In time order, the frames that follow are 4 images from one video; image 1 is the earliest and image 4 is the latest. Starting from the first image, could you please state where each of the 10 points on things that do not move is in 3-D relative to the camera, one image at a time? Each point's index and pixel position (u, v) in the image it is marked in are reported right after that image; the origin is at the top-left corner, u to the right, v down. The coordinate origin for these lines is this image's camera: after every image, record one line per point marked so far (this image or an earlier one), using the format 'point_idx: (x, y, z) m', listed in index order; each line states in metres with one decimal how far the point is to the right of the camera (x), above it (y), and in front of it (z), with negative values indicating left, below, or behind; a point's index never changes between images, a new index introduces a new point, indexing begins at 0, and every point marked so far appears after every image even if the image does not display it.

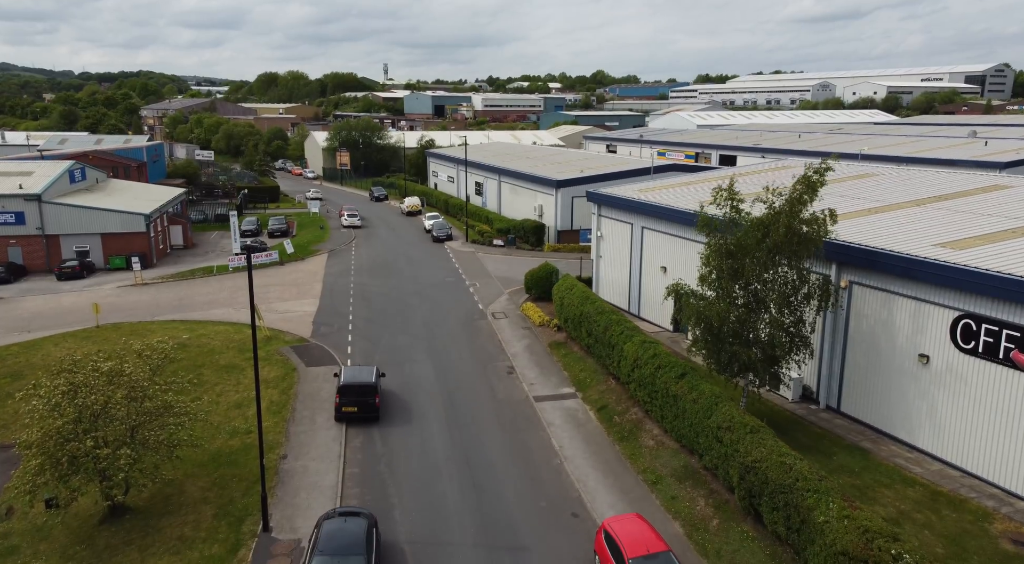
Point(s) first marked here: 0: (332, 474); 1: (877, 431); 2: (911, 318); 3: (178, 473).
0: (-4.5, -4.8, +18.9) m
1: (+9.3, -3.8, +19.3) m
2: (+9.6, -0.8, +18.2) m
3: (-8.3, -4.8, +18.7) m
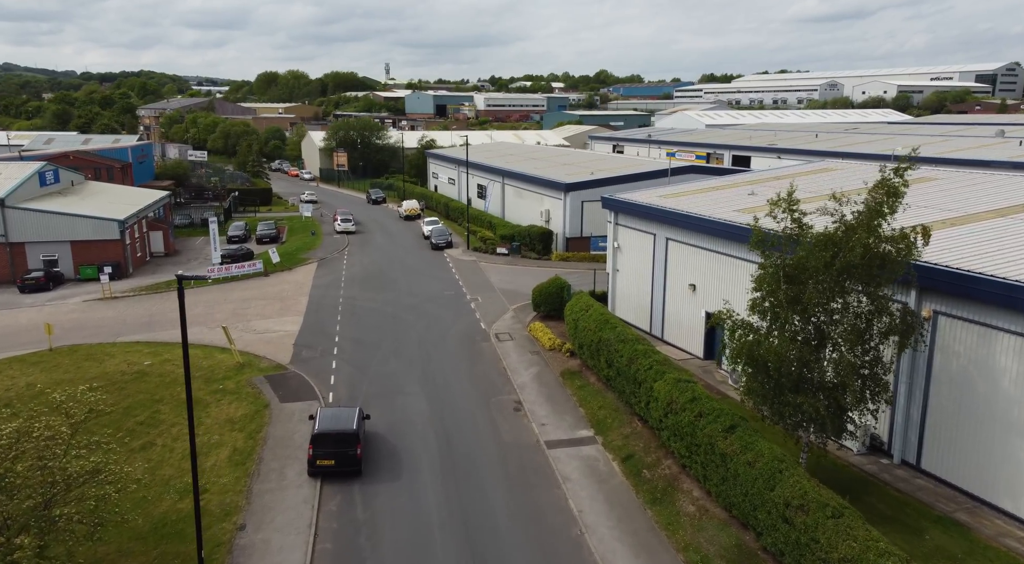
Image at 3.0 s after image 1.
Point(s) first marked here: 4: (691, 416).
0: (-4.3, -5.4, +15.3) m
1: (+9.5, -4.5, +15.7) m
2: (+9.8, -1.5, +14.5) m
3: (-8.1, -5.4, +15.2) m
4: (+4.0, -3.0, +16.8) m
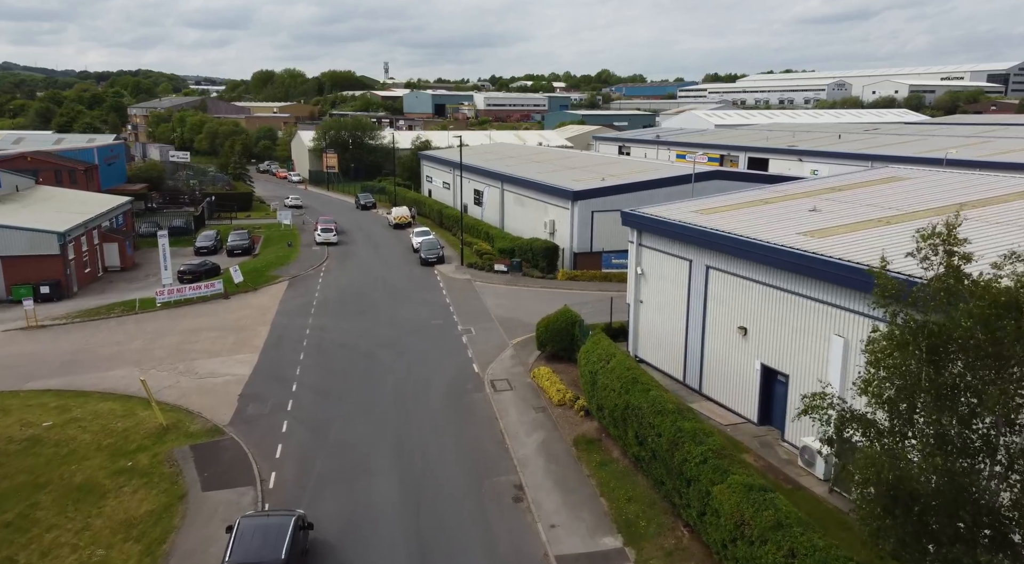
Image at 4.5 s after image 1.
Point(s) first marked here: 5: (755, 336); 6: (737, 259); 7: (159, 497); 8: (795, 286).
0: (-4.3, -6.5, +9.8) m
1: (+9.5, -5.6, +10.2) m
2: (+9.7, -2.6, +9.0) m
3: (-8.1, -6.5, +9.6) m
4: (+4.0, -4.1, +11.3) m
5: (+6.0, -1.3, +18.7) m
6: (+5.7, +0.6, +19.2) m
7: (-7.7, -4.7, +16.4) m
8: (+6.5, -0.1, +17.4) m
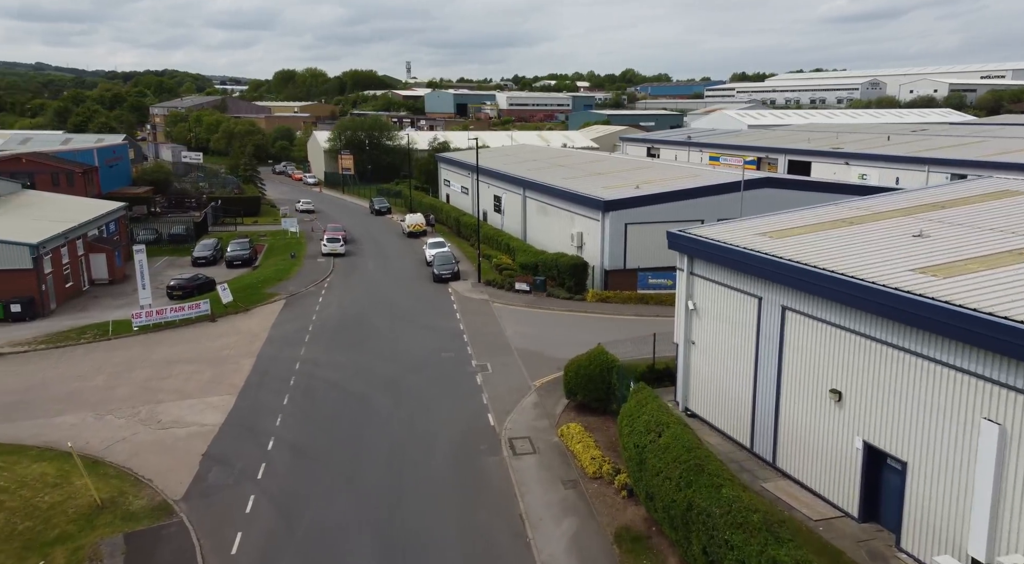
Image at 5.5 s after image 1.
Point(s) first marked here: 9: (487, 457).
0: (-4.2, -7.4, +5.6) m
1: (+9.7, -6.6, +5.6) m
2: (+9.9, -3.6, +4.5) m
3: (-8.0, -7.3, +5.6) m
4: (+4.2, -5.0, +6.9) m
5: (+6.5, -2.3, +14.3) m
6: (+6.2, -0.3, +14.8) m
7: (-7.3, -5.5, +12.4) m
8: (+6.9, -1.1, +12.9) m
9: (-0.6, -4.2, +18.4) m
